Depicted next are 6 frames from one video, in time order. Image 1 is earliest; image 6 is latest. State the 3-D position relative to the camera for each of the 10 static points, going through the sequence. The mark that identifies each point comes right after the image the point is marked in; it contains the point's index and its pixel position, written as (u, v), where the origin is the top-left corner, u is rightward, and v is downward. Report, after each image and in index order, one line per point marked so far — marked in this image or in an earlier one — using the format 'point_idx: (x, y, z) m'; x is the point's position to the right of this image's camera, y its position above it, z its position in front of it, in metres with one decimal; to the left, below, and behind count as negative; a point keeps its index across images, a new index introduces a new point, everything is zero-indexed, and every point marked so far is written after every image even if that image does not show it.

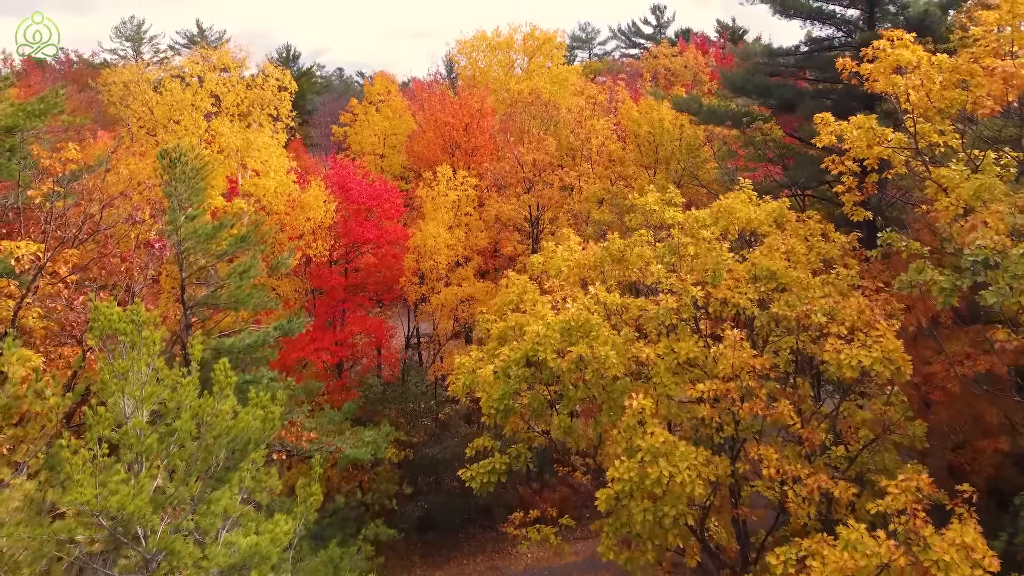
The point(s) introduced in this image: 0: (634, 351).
0: (+0.9, -0.5, +6.7) m
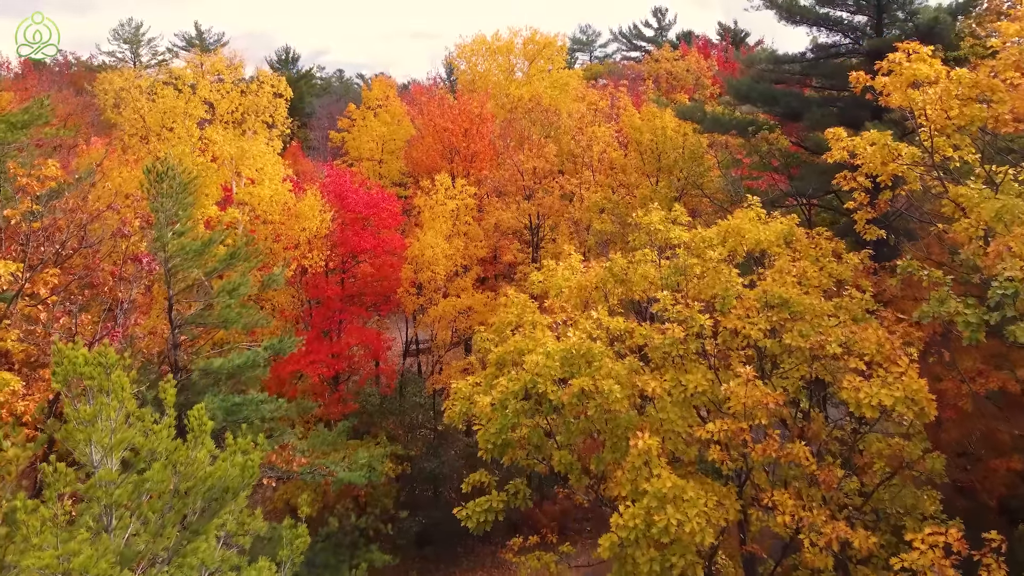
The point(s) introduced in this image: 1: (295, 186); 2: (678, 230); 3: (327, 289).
0: (+0.9, -0.7, +6.4) m
1: (-4.6, +2.2, +19.7) m
2: (+1.5, +0.5, +8.5) m
3: (-3.4, 0.0, +17.3) m
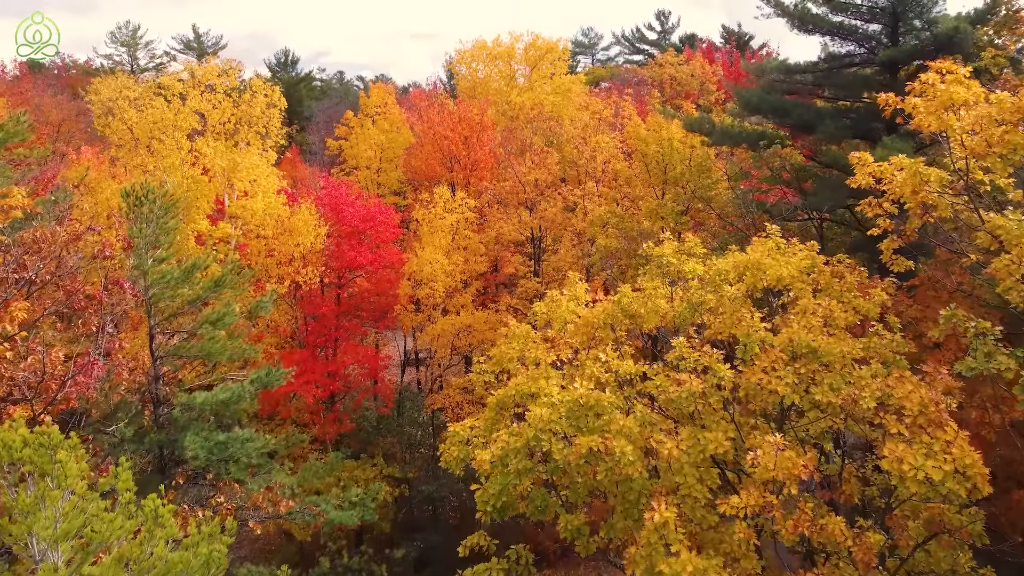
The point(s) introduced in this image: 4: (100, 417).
0: (+0.9, -1.0, +5.8) m
1: (-4.6, +1.9, +19.2) m
2: (+1.5, +0.2, +7.9) m
3: (-3.4, -0.3, +16.7) m
4: (-4.1, -1.3, +9.2) m
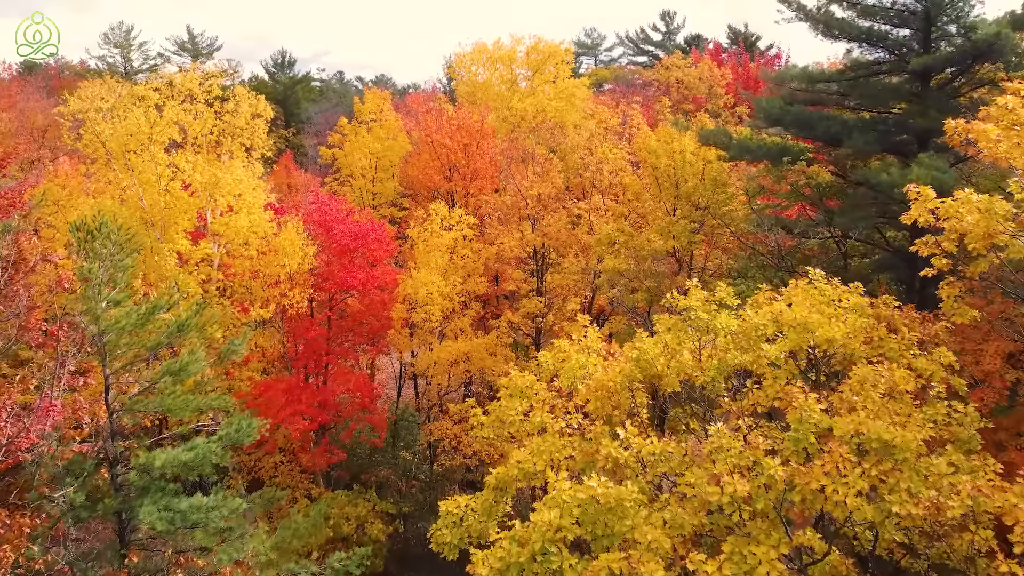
0: (+0.9, -1.4, +4.7) m
1: (-4.6, +1.5, +18.1) m
2: (+1.6, -0.2, +6.8) m
3: (-3.4, -0.7, +15.6) m
4: (-4.1, -1.7, +8.0) m
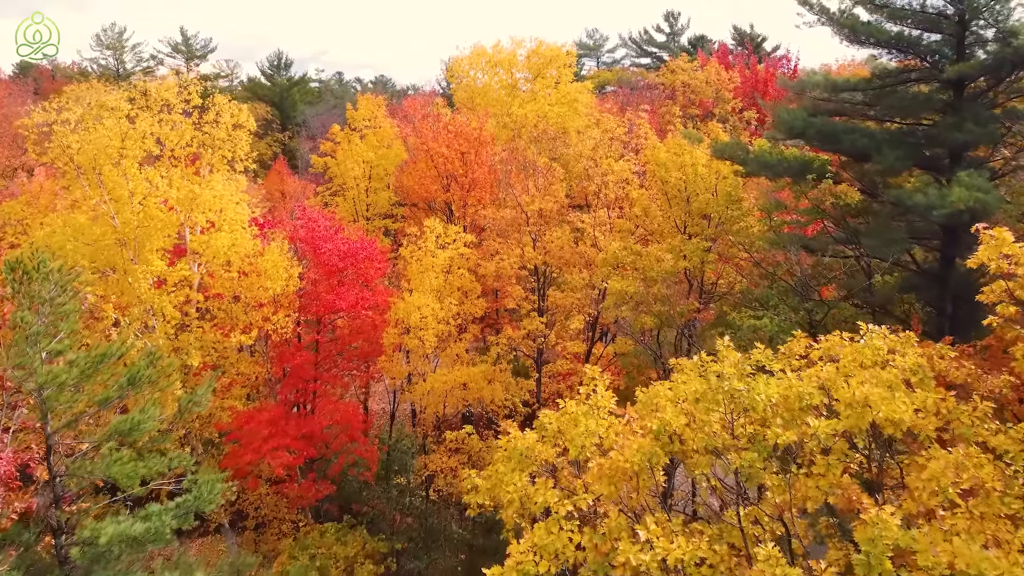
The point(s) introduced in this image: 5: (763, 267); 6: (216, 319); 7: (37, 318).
0: (+0.9, -1.8, +3.6) m
1: (-4.6, +1.1, +17.0) m
2: (+1.5, -0.6, +5.7) m
3: (-3.4, -1.1, +14.5) m
4: (-4.1, -2.1, +7.0) m
5: (+4.0, +0.4, +14.6) m
6: (-4.8, -0.5, +15.0) m
7: (-3.6, -0.2, +7.1) m
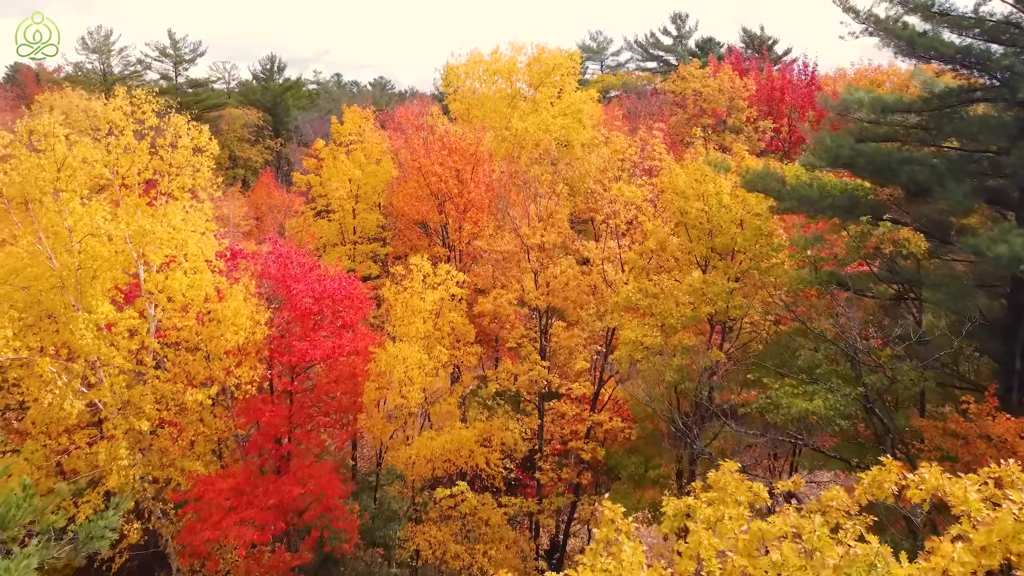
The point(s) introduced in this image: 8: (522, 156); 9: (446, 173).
0: (+0.8, -2.4, +1.7) m
1: (-4.6, +0.4, +15.1) m
2: (+1.5, -1.3, +3.8) m
3: (-3.4, -1.8, +12.6) m
4: (-4.1, -2.8, +5.1) m
5: (+4.0, -0.3, +12.8) m
6: (-4.8, -1.2, +13.1) m
7: (-3.7, -0.9, +5.2) m
8: (+0.2, +2.8, +19.4) m
9: (-1.3, +2.2, +18.1) m
